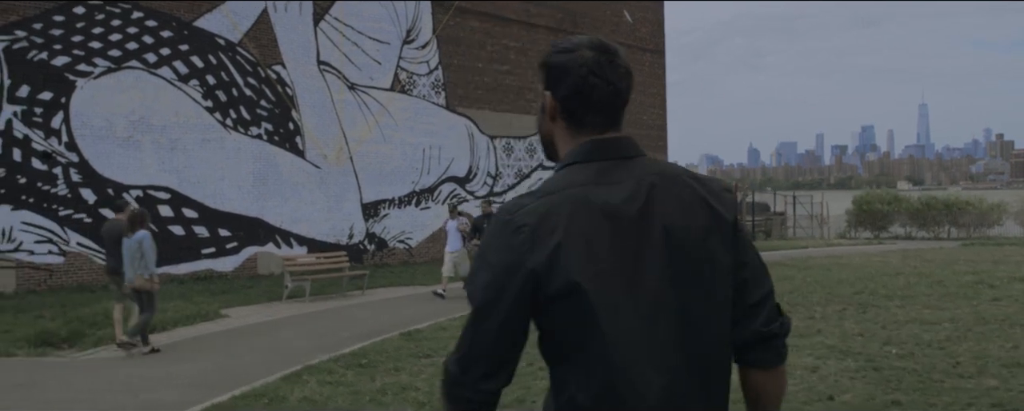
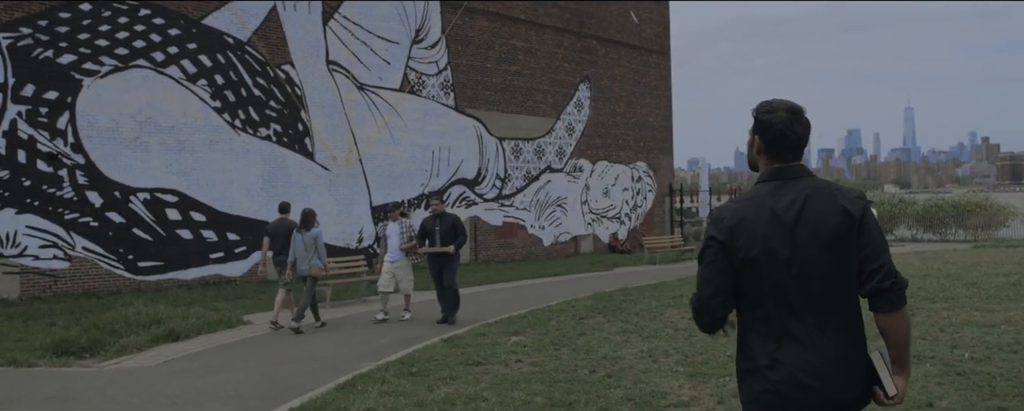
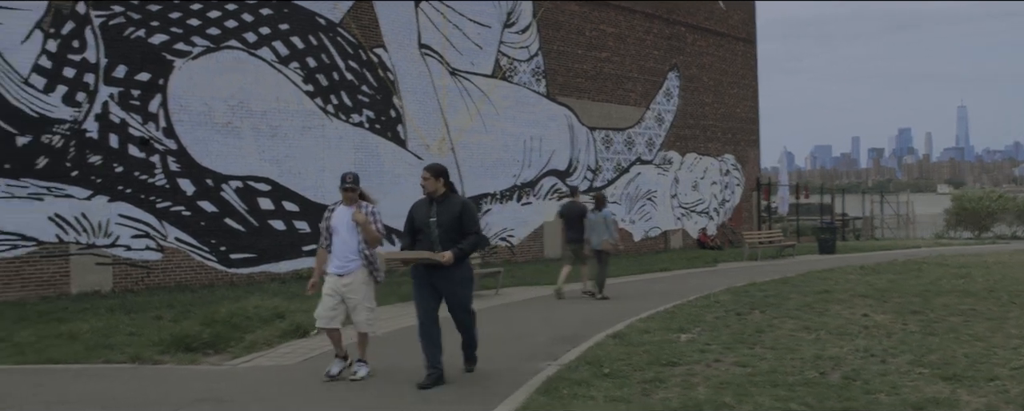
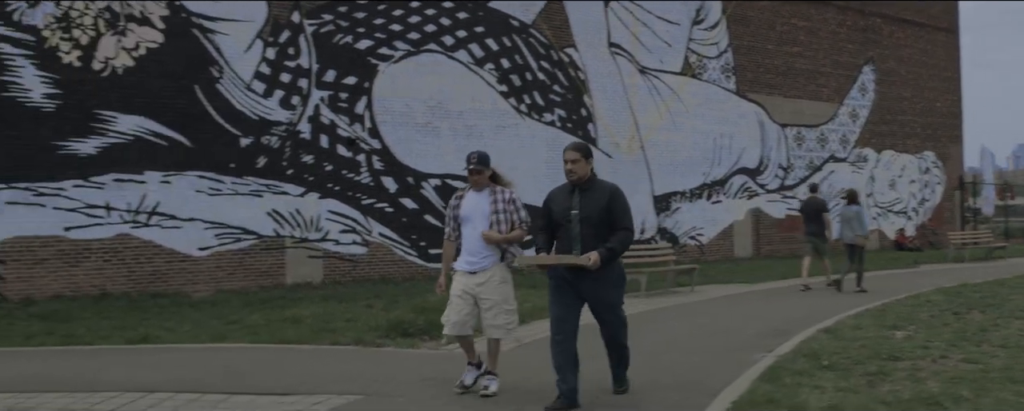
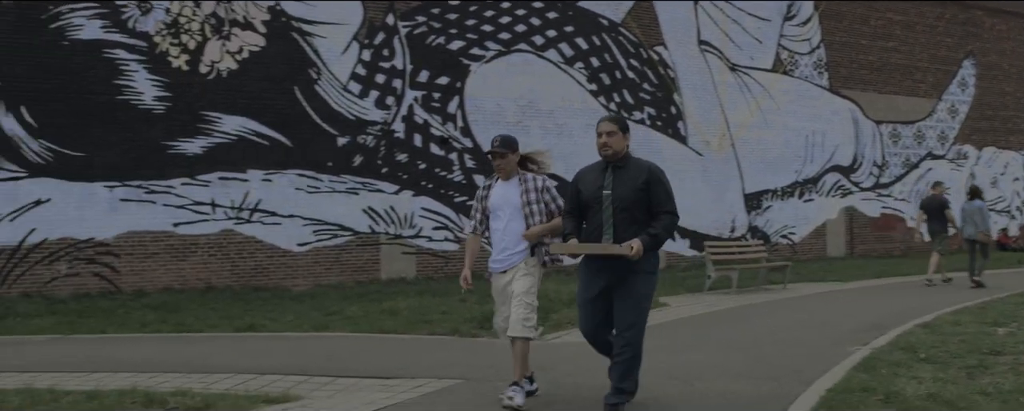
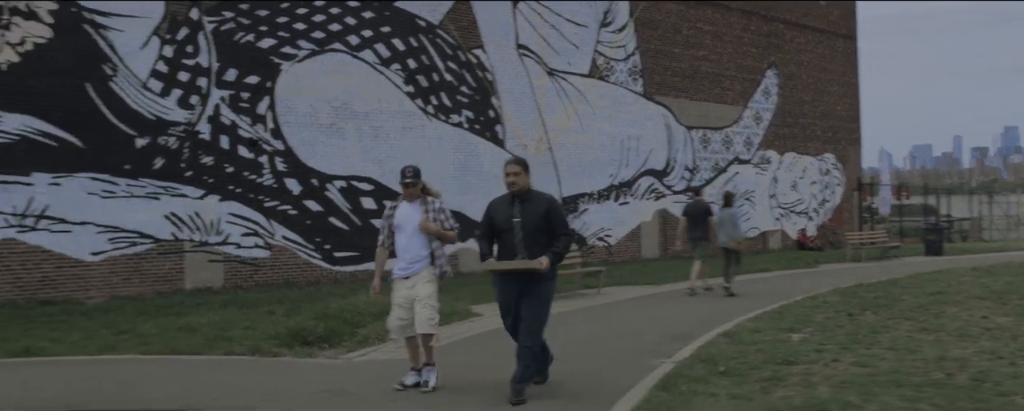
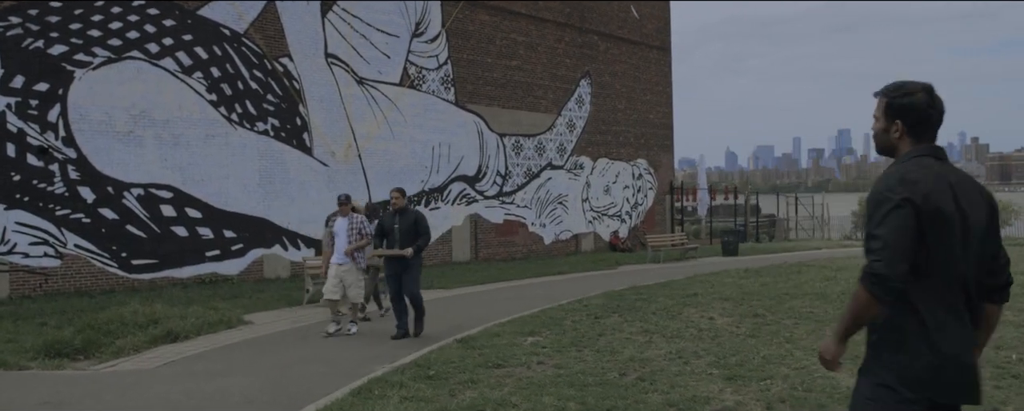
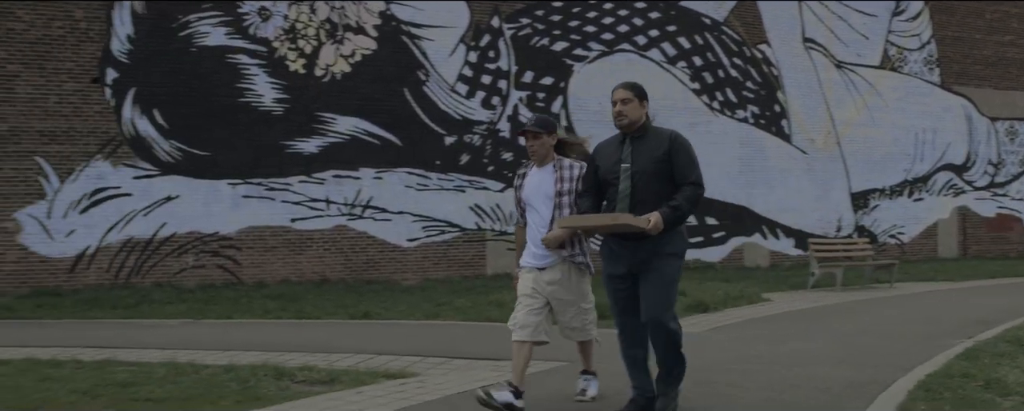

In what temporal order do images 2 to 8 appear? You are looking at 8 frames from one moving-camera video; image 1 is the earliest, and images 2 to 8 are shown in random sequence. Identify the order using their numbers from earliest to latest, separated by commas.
2, 7, 3, 6, 4, 5, 8
